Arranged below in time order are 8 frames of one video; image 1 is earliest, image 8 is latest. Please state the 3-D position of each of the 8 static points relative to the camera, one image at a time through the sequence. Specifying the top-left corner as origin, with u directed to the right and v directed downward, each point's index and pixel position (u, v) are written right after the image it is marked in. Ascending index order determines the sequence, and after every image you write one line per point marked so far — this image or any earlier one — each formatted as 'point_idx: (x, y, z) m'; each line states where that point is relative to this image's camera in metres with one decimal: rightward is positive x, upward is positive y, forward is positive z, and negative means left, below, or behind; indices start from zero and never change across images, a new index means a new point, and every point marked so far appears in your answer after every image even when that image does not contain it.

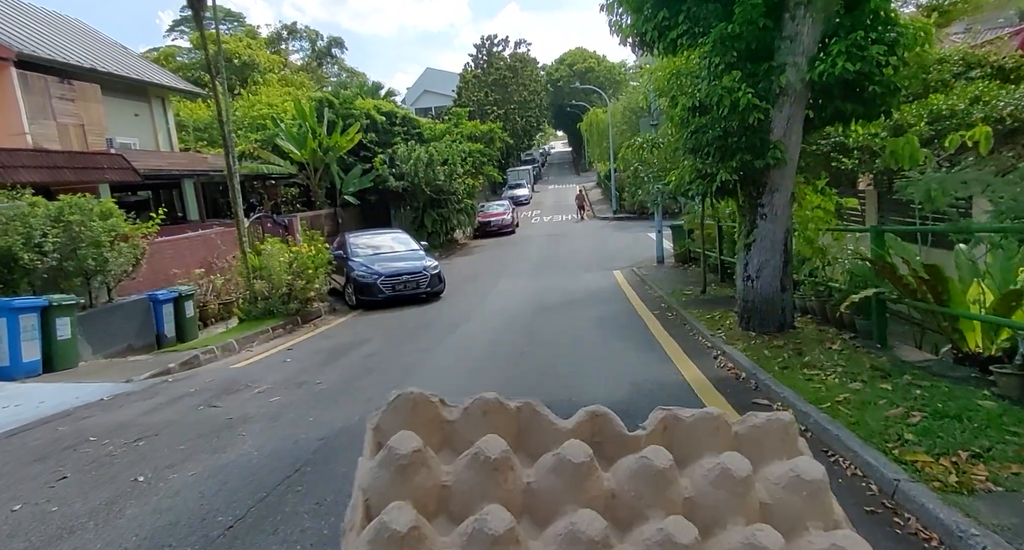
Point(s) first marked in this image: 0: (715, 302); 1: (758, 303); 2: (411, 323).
0: (+3.1, -0.5, +9.7) m
1: (+2.6, -0.3, +6.6) m
2: (-1.9, -0.9, +11.7) m
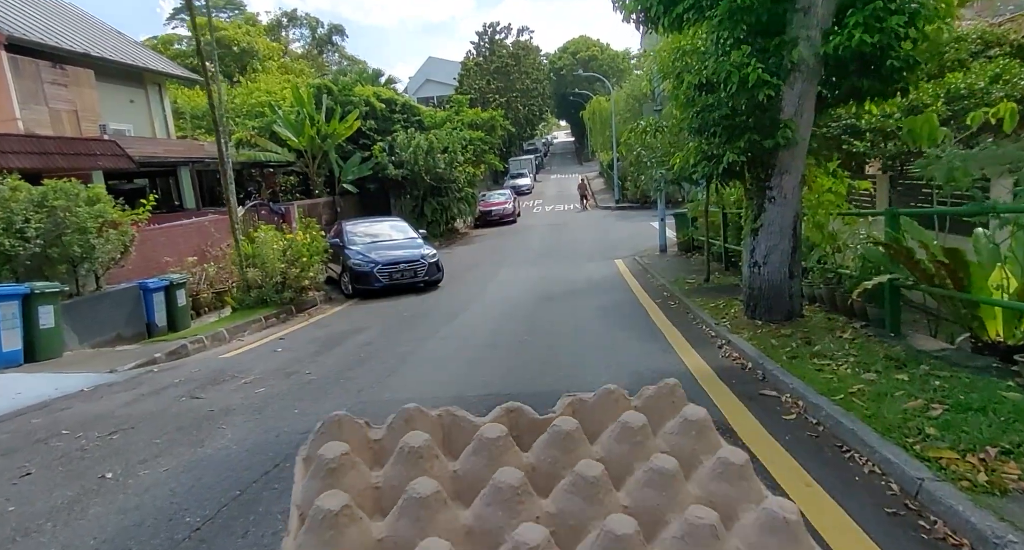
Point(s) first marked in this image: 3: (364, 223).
0: (+3.1, -0.3, +9.4) m
1: (+2.6, -0.2, +6.4) m
2: (-1.9, -0.7, +11.4) m
3: (-3.8, +1.3, +16.0) m
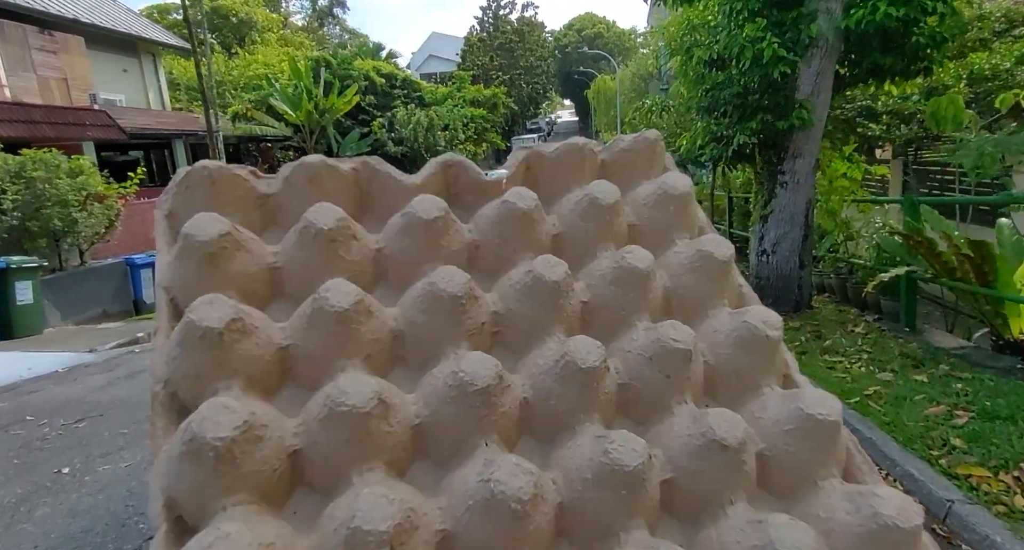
0: (+3.0, -0.1, +9.1) m
1: (+2.5, -0.1, +6.1) m
2: (-1.9, -0.3, +11.1) m
3: (-3.8, +1.8, +15.6) m
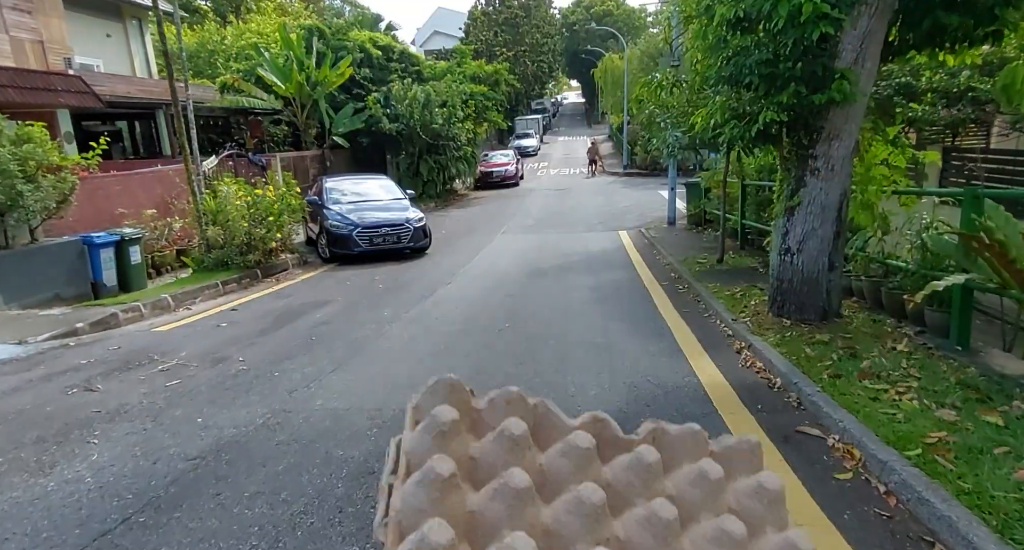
0: (+2.9, 0.0, +8.2) m
1: (+2.4, -0.1, +5.2) m
2: (-2.1, -0.1, +10.3) m
3: (-3.8, +2.2, +14.7) m
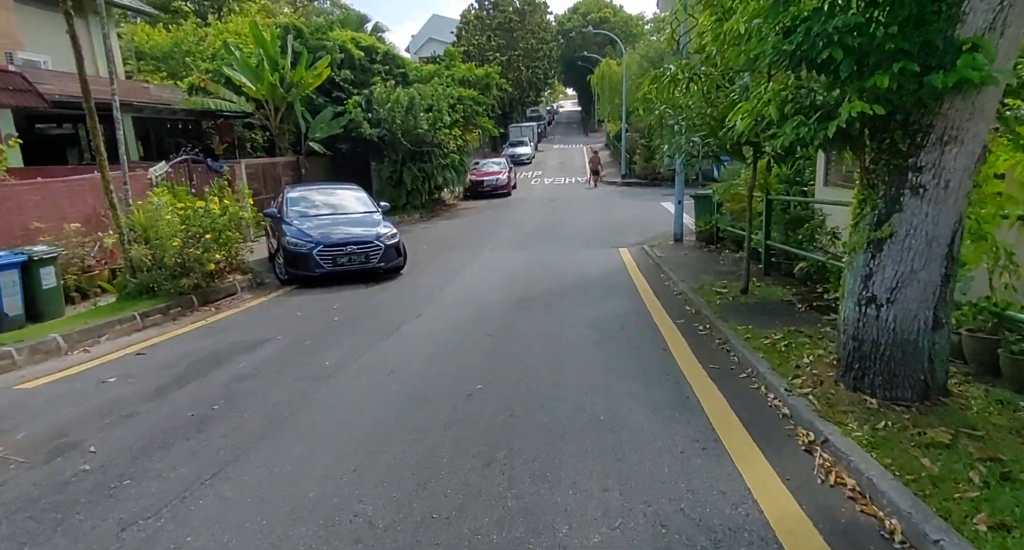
0: (+2.7, -0.4, +6.7) m
1: (+2.2, -0.4, +3.6) m
2: (-2.3, -0.5, +8.7) m
3: (-4.1, +1.8, +13.1) m
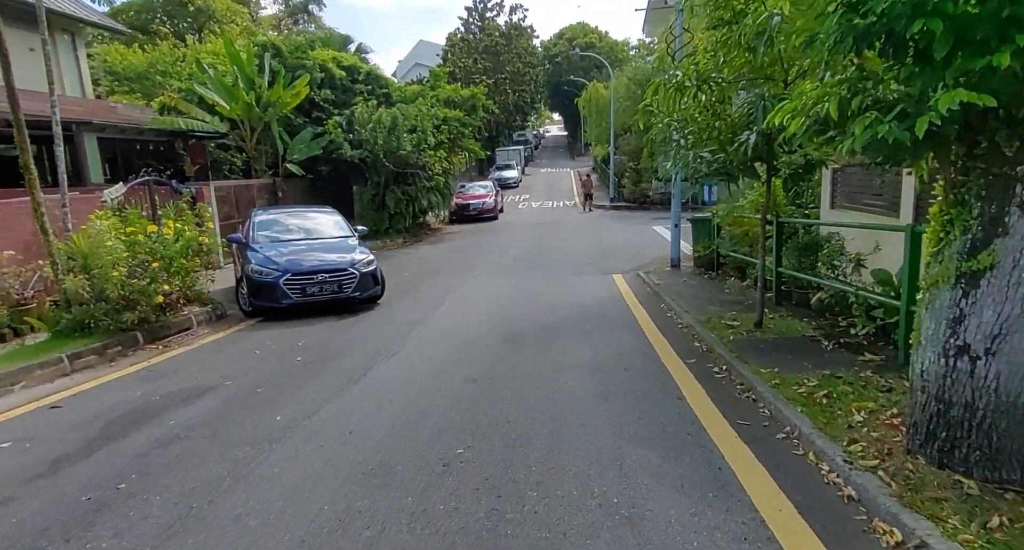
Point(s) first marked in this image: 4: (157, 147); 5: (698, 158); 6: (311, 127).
0: (+2.6, -0.7, +5.8) m
1: (+2.1, -0.6, +2.8) m
2: (-2.5, -0.9, +7.7) m
3: (-4.3, +1.2, +12.2) m
4: (-10.8, +3.9, +18.8) m
5: (+2.1, +1.3, +7.1) m
6: (-6.4, +4.7, +19.6) m
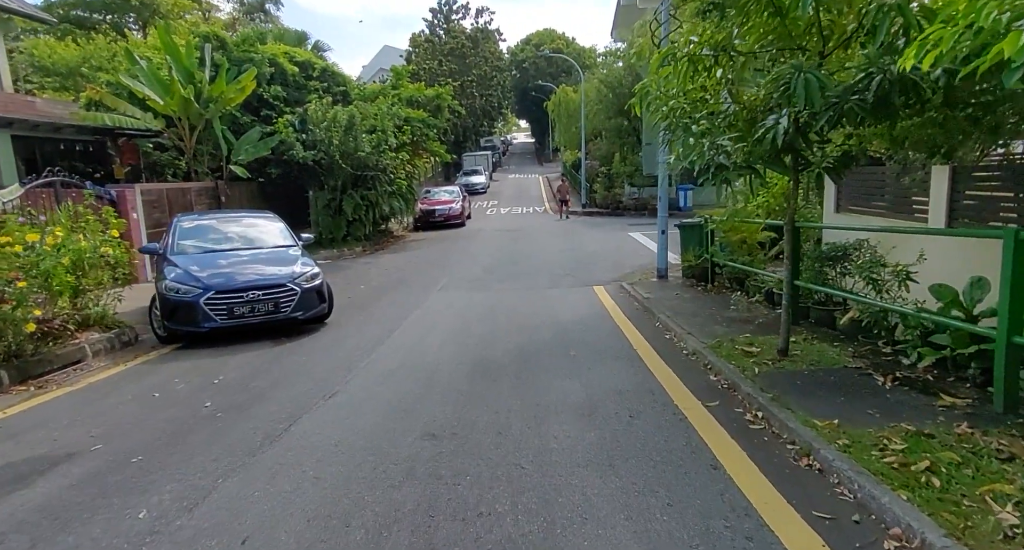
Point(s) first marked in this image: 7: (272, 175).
0: (+2.4, -0.9, +4.6) m
1: (+2.1, -0.7, +1.5) m
2: (-2.8, -1.1, +6.2) m
3: (-4.9, +0.9, +10.6) m
4: (-11.6, +3.5, +16.9) m
5: (+1.8, +1.2, +5.8) m
6: (-7.3, +4.3, +17.9) m
7: (-7.3, +3.0, +19.0) m
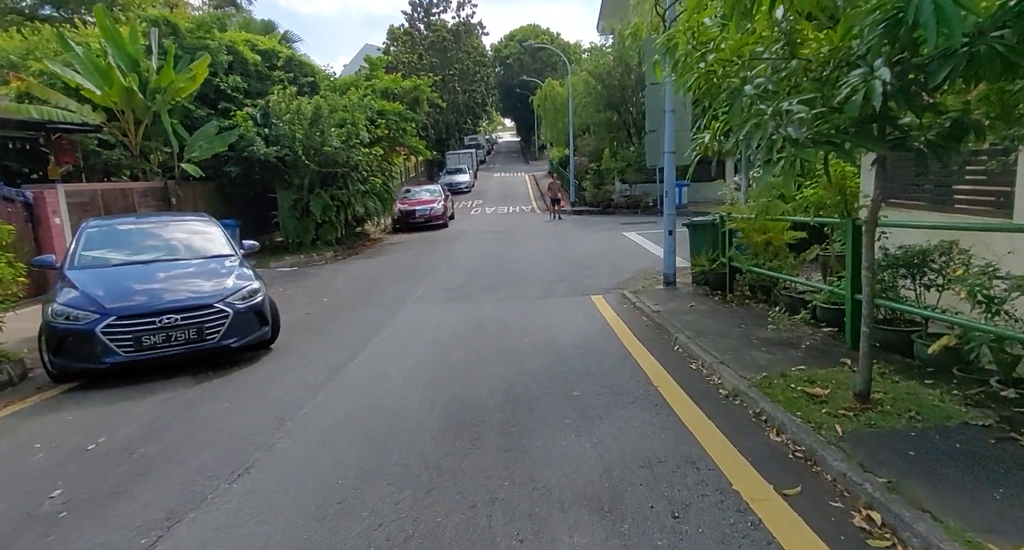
0: (+2.3, -1.0, +3.0) m
1: (+2.1, -0.8, 0.0) m
2: (-2.9, -1.3, +4.6) m
3: (-5.1, +0.7, +8.9) m
4: (-12.0, +3.2, +15.1) m
5: (+1.7, +1.0, +4.3) m
6: (-7.7, +4.0, +16.2) m
7: (-7.7, +2.8, +17.3) m
